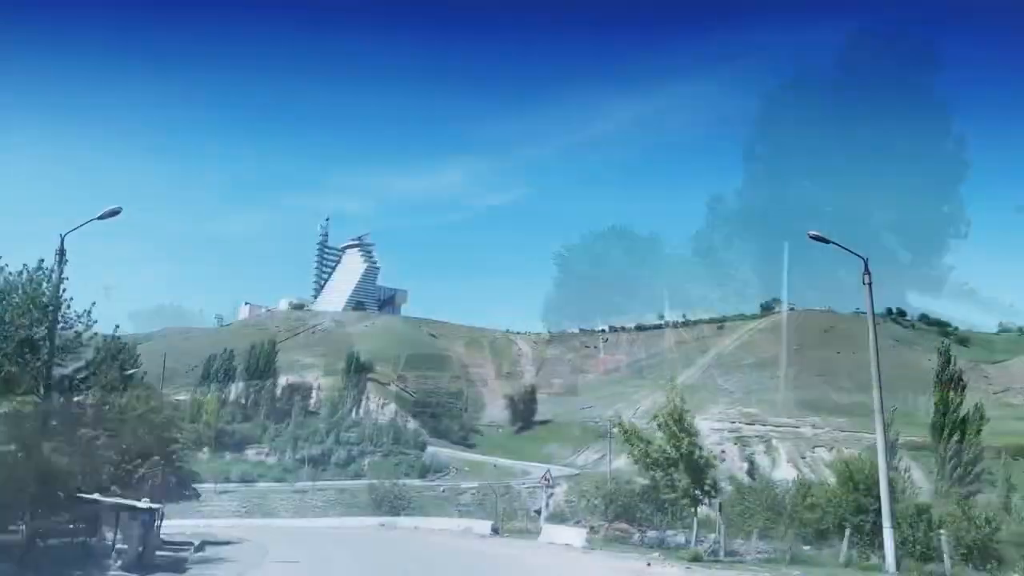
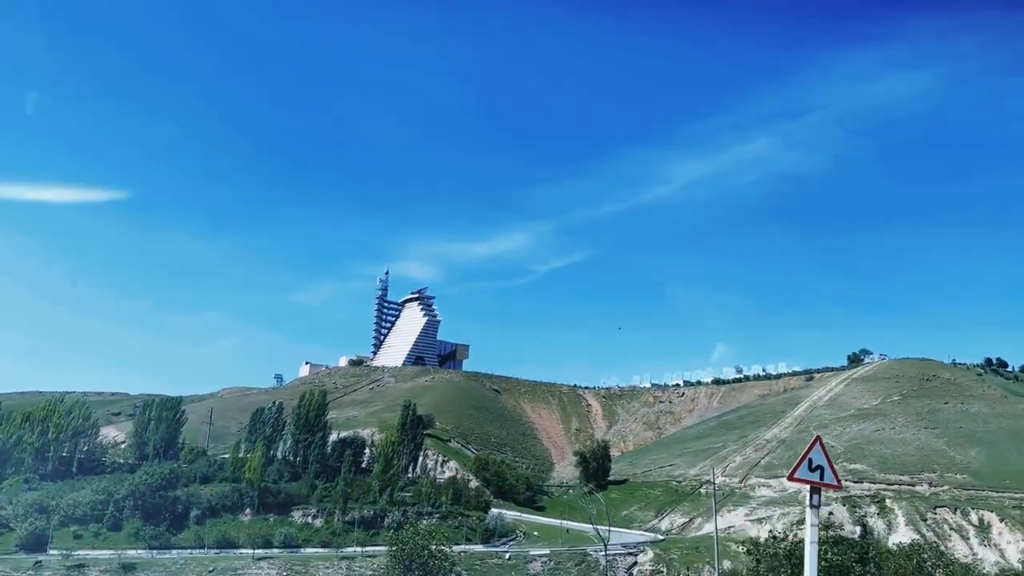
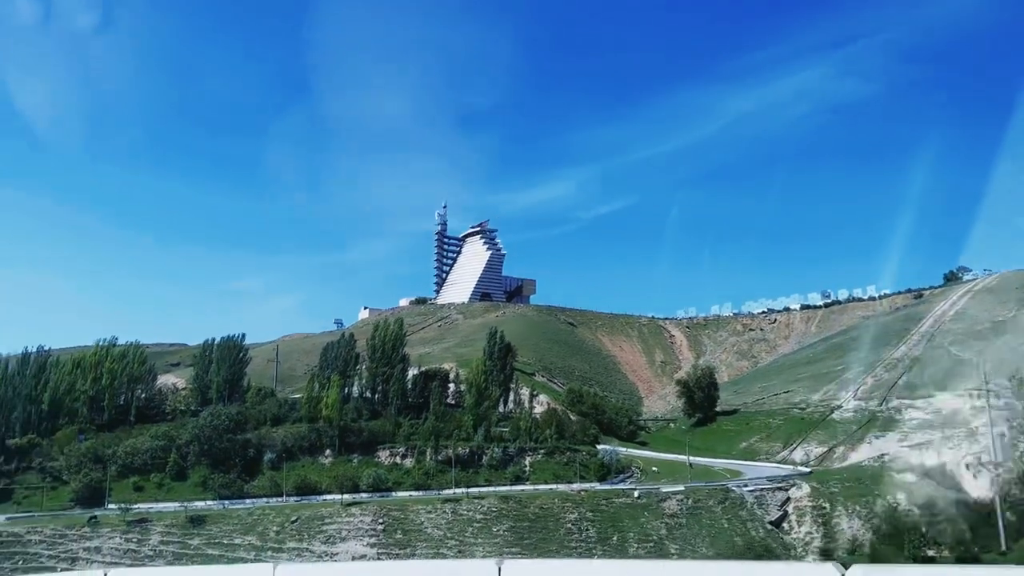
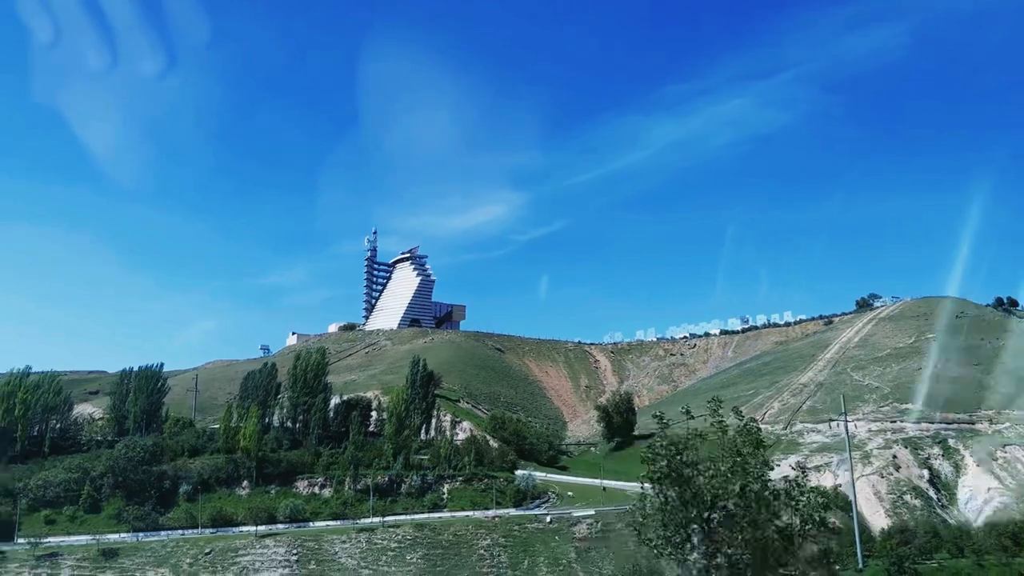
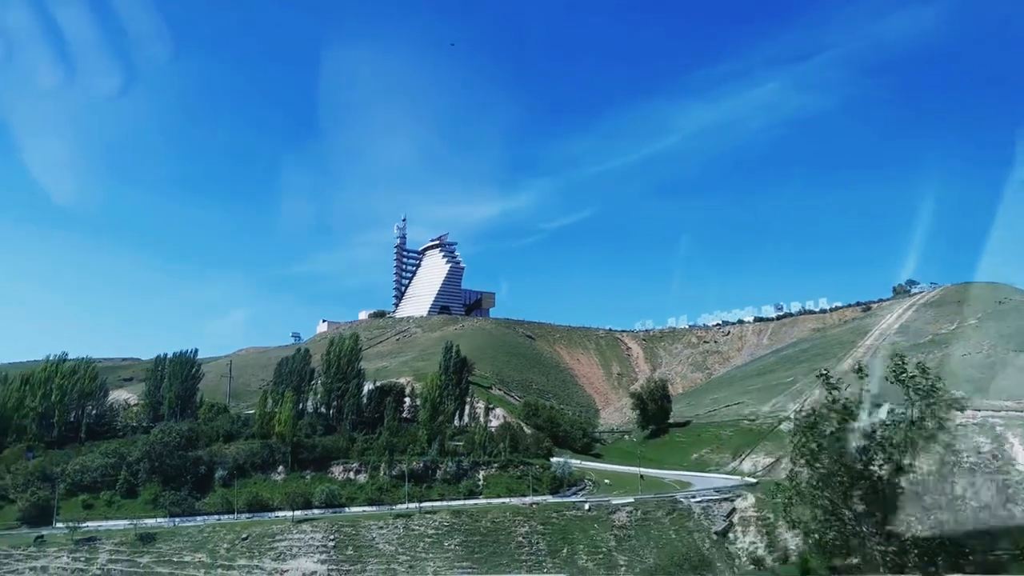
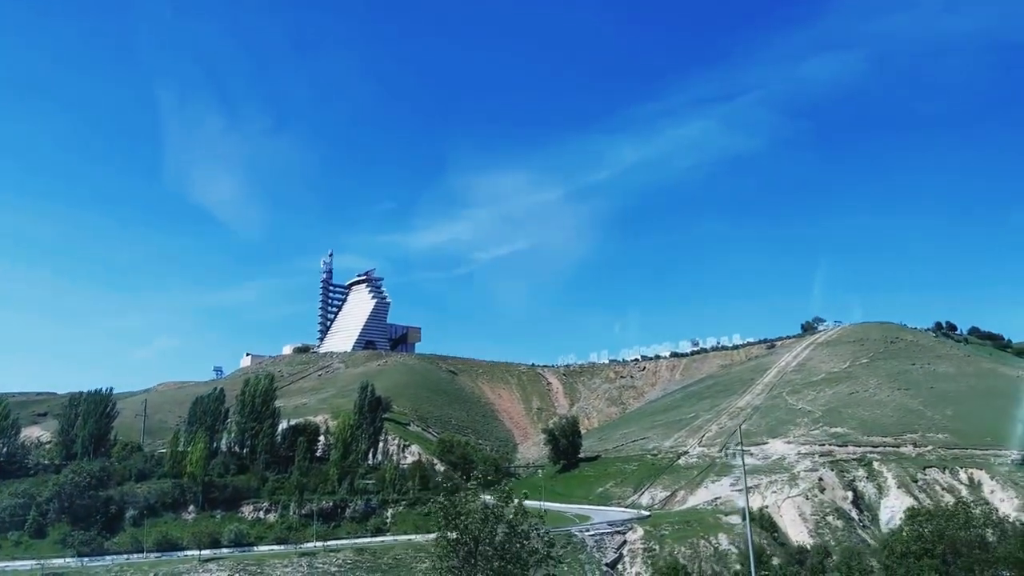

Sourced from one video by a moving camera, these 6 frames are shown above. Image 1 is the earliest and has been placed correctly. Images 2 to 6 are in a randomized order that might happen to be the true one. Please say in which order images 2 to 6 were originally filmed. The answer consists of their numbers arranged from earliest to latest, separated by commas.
2, 6, 4, 5, 3
